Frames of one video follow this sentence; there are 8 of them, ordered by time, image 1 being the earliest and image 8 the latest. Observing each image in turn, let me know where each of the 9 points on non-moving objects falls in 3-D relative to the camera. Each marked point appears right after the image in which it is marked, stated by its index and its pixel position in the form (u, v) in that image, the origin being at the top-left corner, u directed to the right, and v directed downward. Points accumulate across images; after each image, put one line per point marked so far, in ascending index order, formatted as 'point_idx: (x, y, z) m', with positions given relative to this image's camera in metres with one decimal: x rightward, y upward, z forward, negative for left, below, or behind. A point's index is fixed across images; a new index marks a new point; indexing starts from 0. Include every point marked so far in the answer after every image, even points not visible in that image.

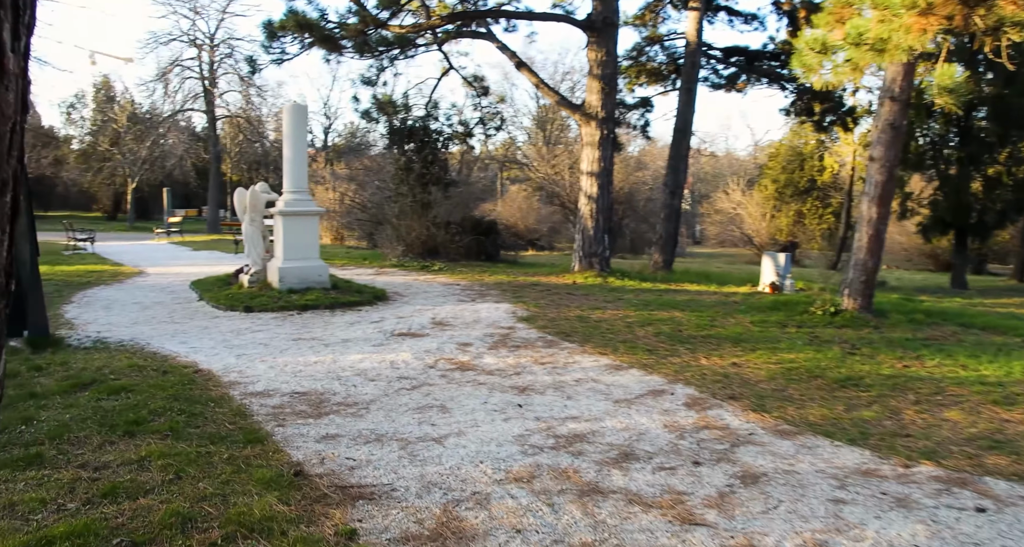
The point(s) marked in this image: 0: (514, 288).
0: (+0.1, -0.2, +12.3) m
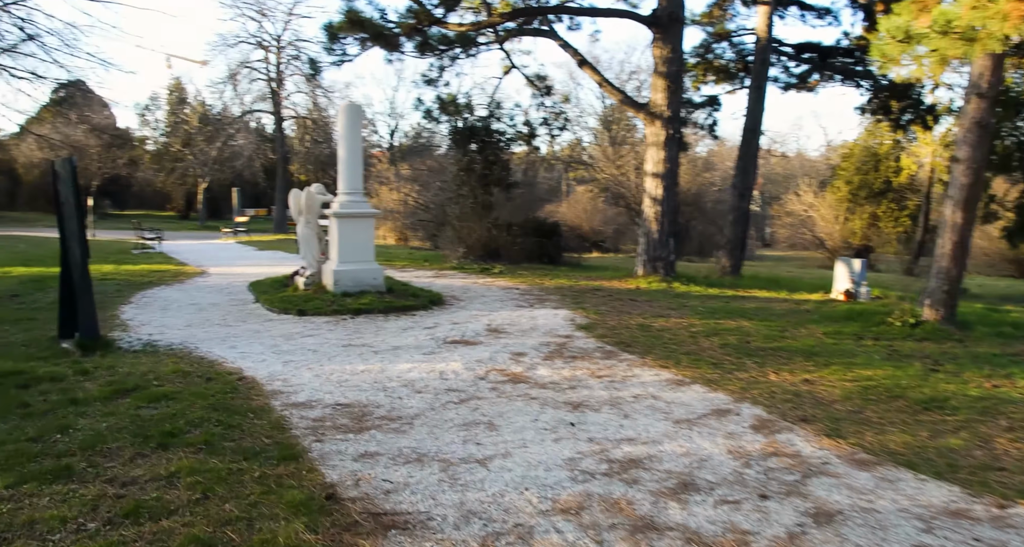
0: (+1.0, -0.3, +12.0) m
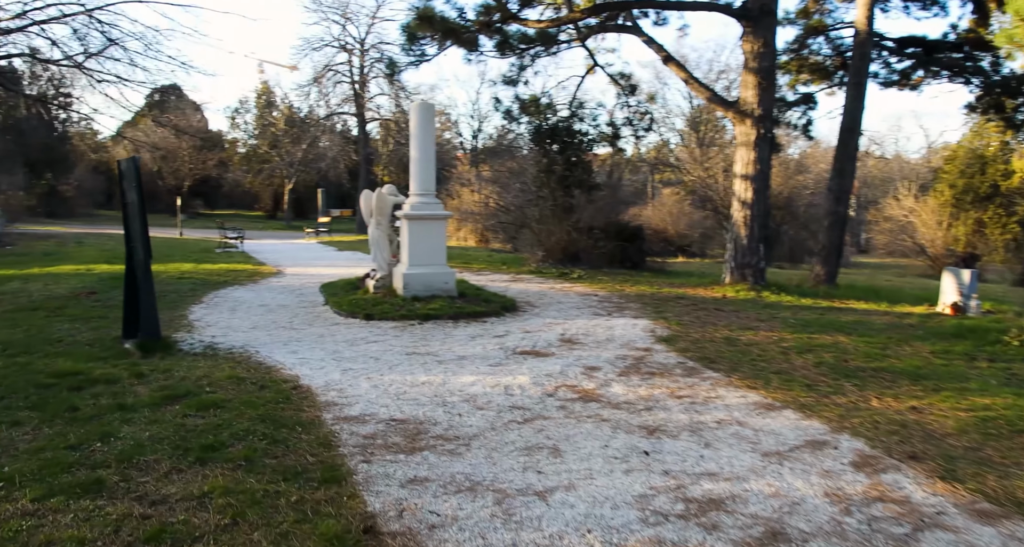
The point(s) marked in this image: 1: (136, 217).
0: (+2.3, -0.4, +11.4) m
1: (-3.1, +0.5, +5.8) m
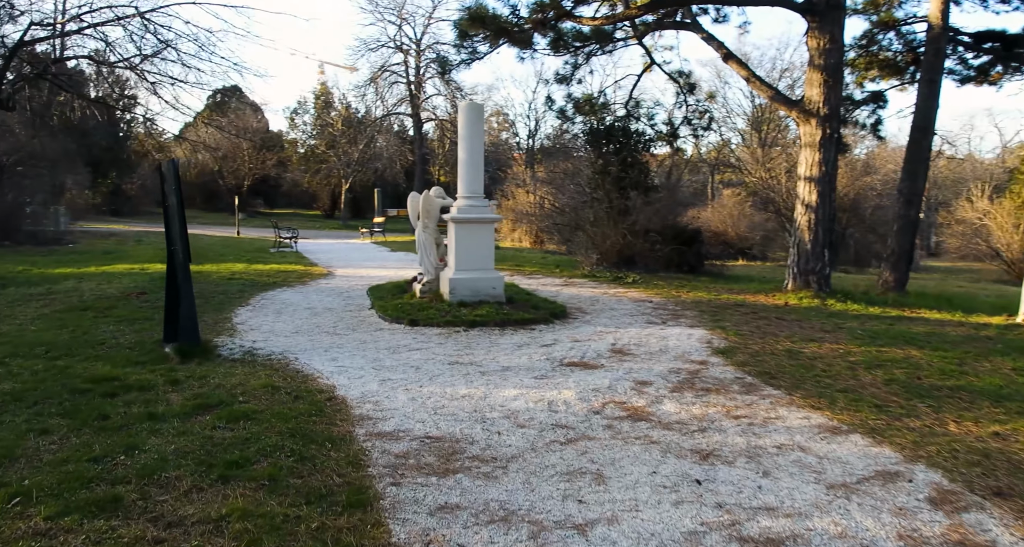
0: (+3.0, -0.6, +10.9) m
1: (-2.7, +0.4, +5.8) m
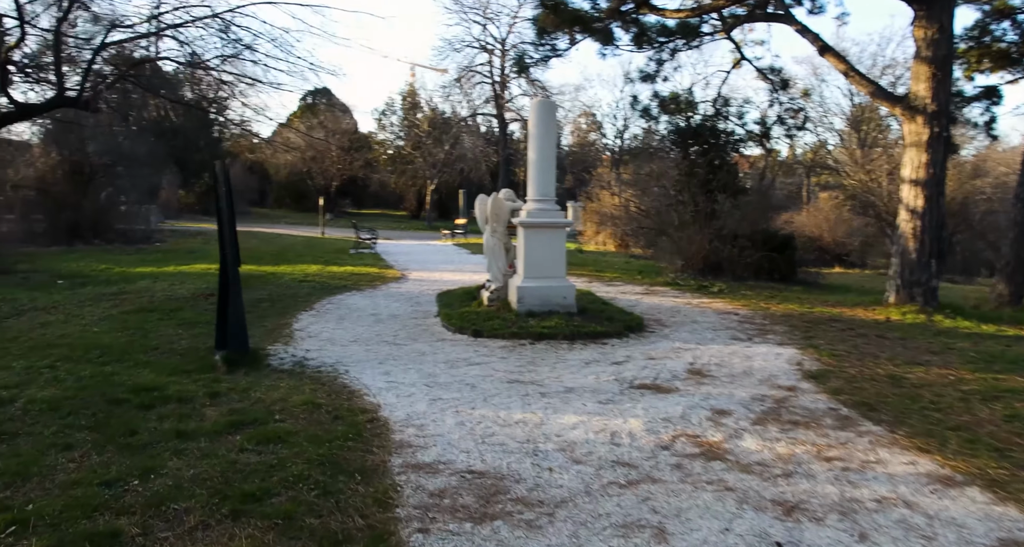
0: (+4.0, -0.7, +10.0) m
1: (-2.2, +0.4, +5.6) m
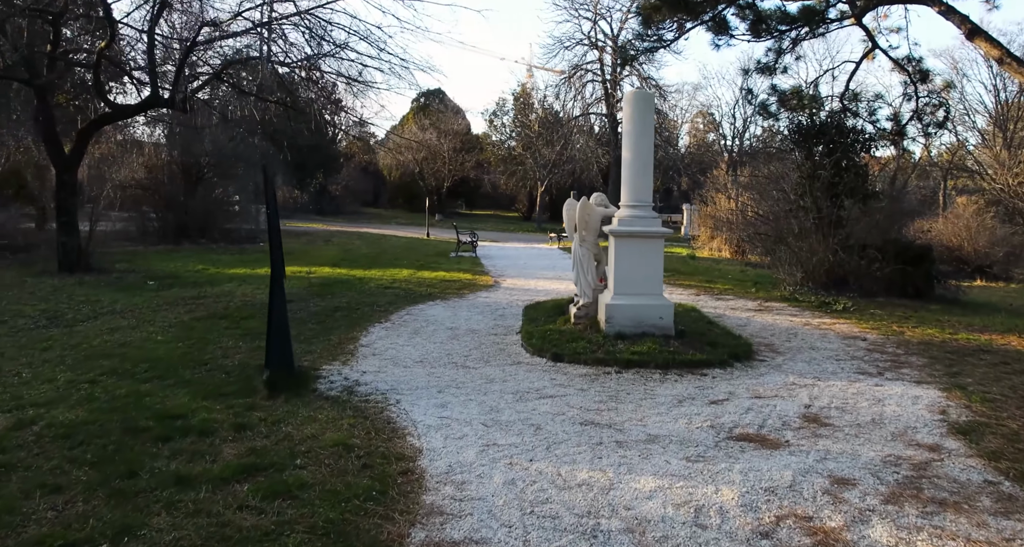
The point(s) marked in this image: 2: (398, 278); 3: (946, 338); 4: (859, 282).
0: (+5.1, -1.0, +8.5) m
1: (-1.7, +0.3, +5.0) m
2: (-2.1, -0.1, +12.6) m
3: (+5.7, -0.9, +9.5) m
4: (+5.8, -0.2, +12.1) m
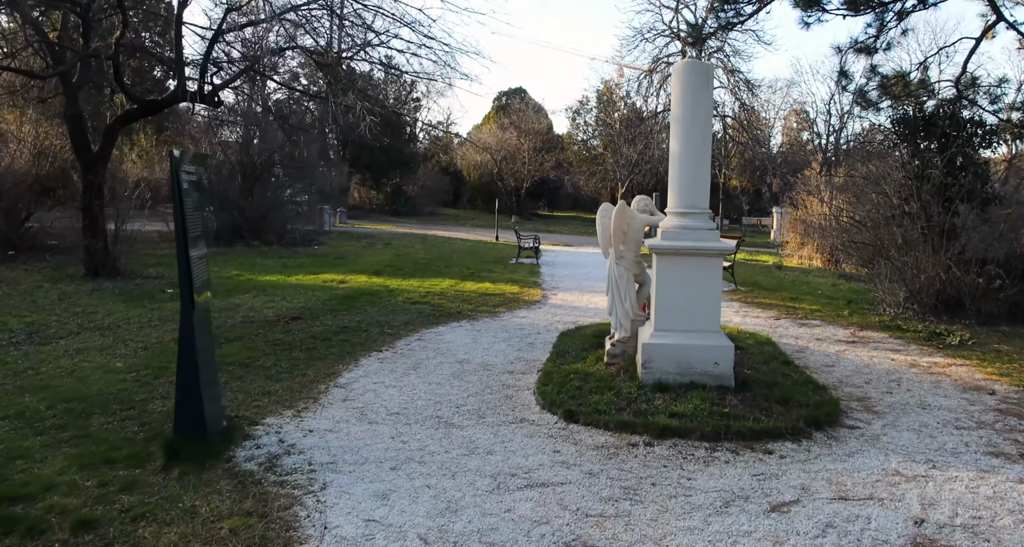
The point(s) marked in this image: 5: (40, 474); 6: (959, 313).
0: (+5.3, -1.3, +6.4) m
1: (-1.8, +0.1, +3.8) m
2: (-1.3, -0.2, +11.4) m
3: (+6.0, -1.2, +7.4) m
4: (+6.4, -0.6, +9.9) m
5: (-2.4, -1.0, +3.6) m
6: (+6.2, -0.7, +9.9) m
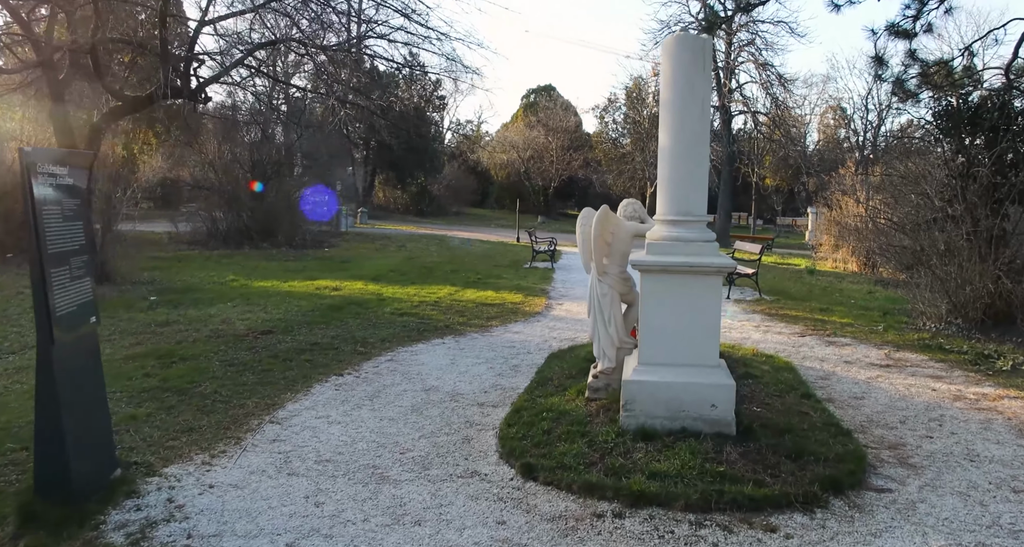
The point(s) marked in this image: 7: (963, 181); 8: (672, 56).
0: (+5.1, -1.5, +5.3) m
1: (-2.1, 0.0, +3.0) m
2: (-1.3, -0.4, +10.6) m
3: (+5.9, -1.4, +6.3) m
4: (+6.4, -0.7, +8.8) m
5: (-2.7, -1.1, +2.9) m
6: (+6.1, -0.8, +8.8) m
7: (+5.5, +1.0, +8.7) m
8: (+1.2, +1.3, +5.1) m
